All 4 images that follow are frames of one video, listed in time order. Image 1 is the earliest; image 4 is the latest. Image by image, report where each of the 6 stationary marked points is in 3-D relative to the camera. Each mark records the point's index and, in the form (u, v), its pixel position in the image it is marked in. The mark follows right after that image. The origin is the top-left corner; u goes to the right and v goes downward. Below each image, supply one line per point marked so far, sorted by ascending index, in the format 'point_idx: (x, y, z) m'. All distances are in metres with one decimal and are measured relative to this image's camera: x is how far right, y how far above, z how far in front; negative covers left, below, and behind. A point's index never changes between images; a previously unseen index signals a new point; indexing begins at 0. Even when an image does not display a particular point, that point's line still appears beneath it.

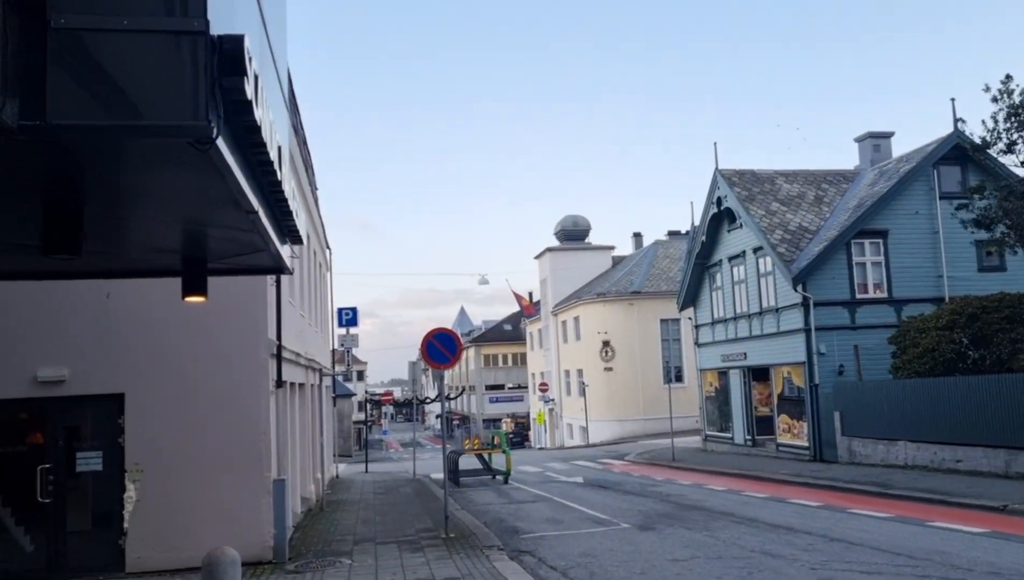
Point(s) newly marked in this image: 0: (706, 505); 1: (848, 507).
0: (+3.3, -3.6, +16.0) m
1: (+5.1, -3.3, +14.4) m
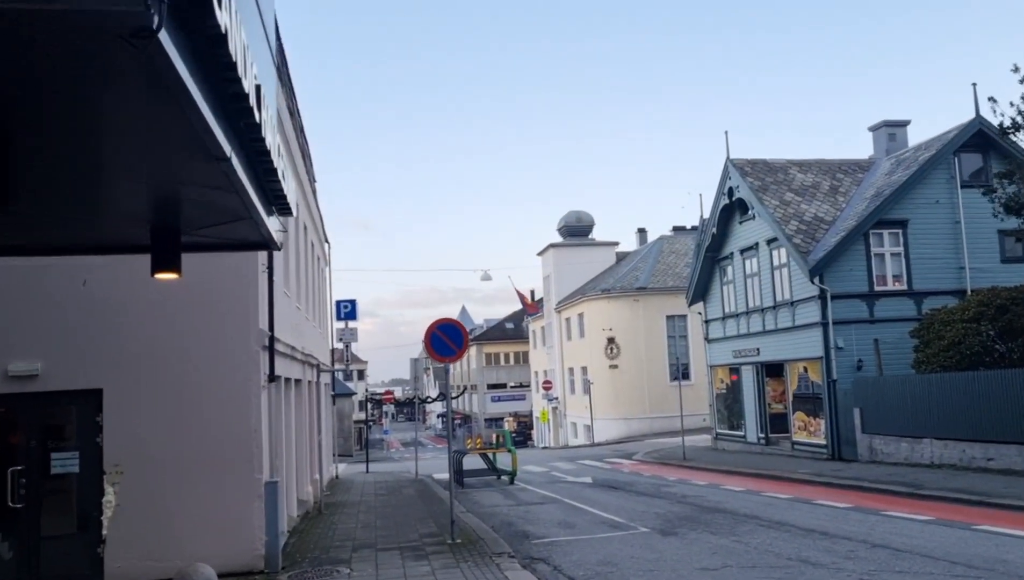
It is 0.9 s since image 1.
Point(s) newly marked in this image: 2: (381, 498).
0: (+3.4, -3.5, +15.0) m
1: (+5.2, -3.1, +13.5) m
2: (-2.7, -4.3, +19.7) m
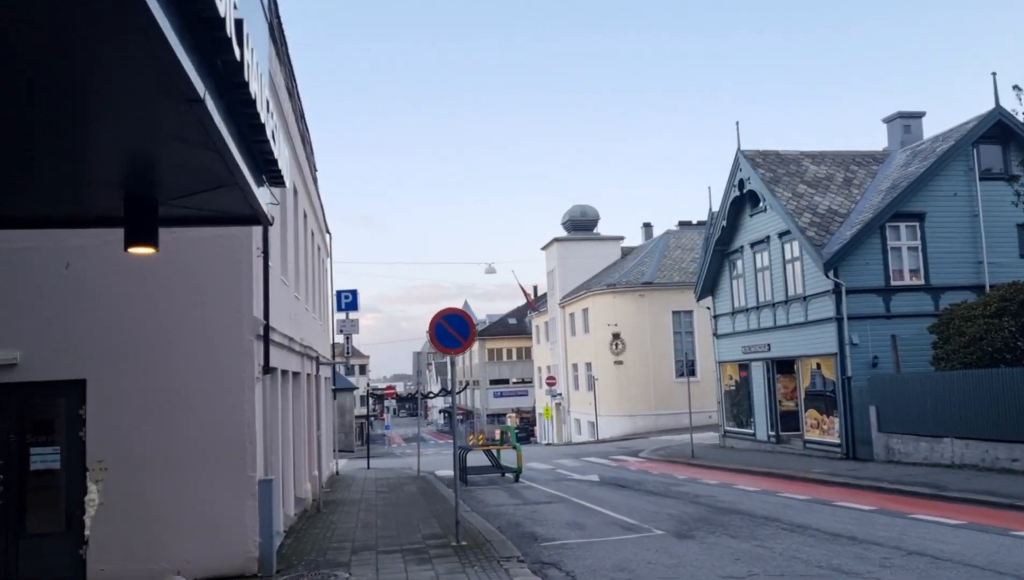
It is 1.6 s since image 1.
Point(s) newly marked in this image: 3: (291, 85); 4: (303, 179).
0: (+3.5, -3.3, +14.4) m
1: (+5.3, -3.0, +12.8) m
2: (-2.6, -4.1, +19.1) m
3: (-3.8, +3.6, +16.5) m
4: (-4.1, +2.2, +18.4) m
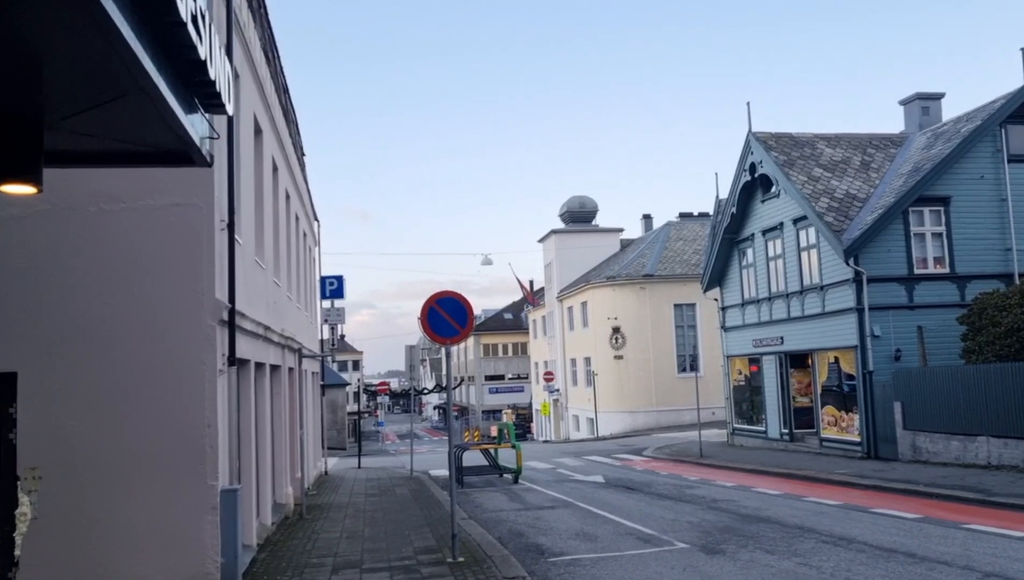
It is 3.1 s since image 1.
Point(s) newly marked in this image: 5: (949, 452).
0: (+3.5, -3.1, +13.0) m
1: (+5.4, -2.8, +11.4) m
2: (-2.6, -3.9, +17.6) m
3: (-3.8, +3.8, +15.0) m
4: (-4.0, +2.4, +16.9) m
5: (+8.6, -3.2, +18.7) m
